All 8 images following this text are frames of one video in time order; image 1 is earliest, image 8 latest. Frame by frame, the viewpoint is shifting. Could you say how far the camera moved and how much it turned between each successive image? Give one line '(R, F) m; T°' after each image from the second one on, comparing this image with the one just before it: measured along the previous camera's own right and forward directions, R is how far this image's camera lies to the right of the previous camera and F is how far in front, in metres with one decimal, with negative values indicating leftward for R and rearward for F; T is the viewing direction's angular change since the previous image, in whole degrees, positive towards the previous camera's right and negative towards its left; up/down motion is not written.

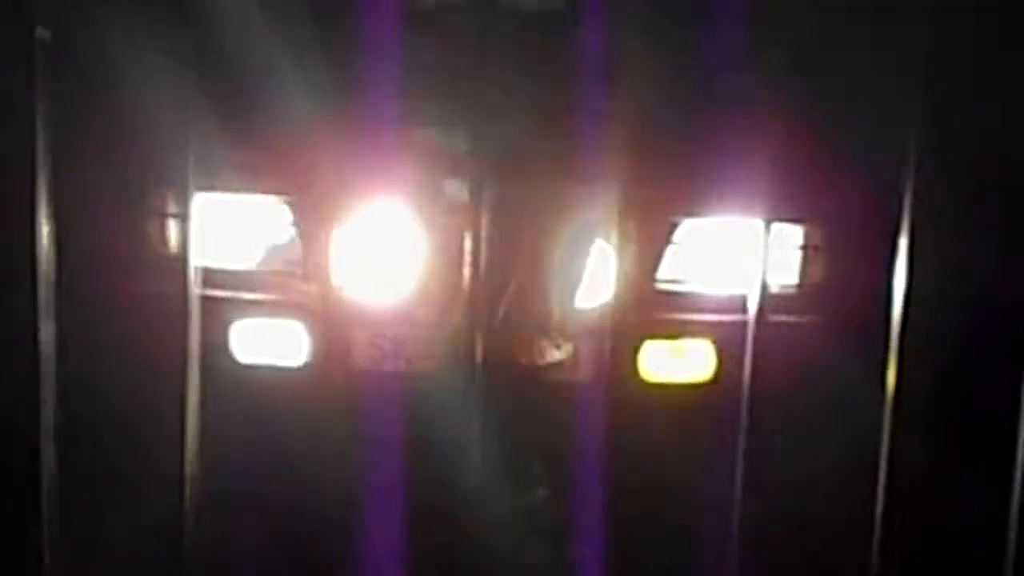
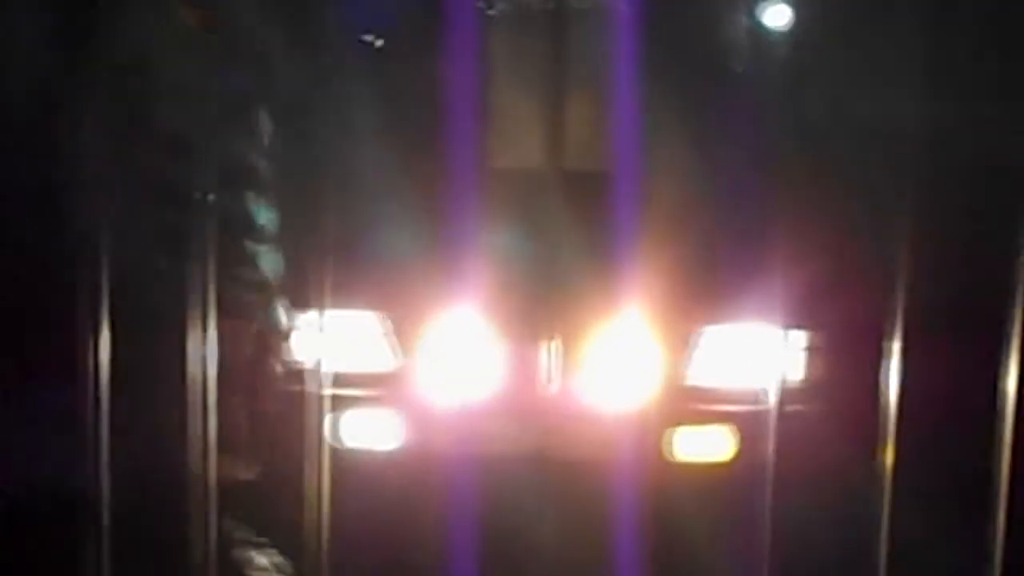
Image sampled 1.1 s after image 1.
(-0.1, -0.5) m; -2°
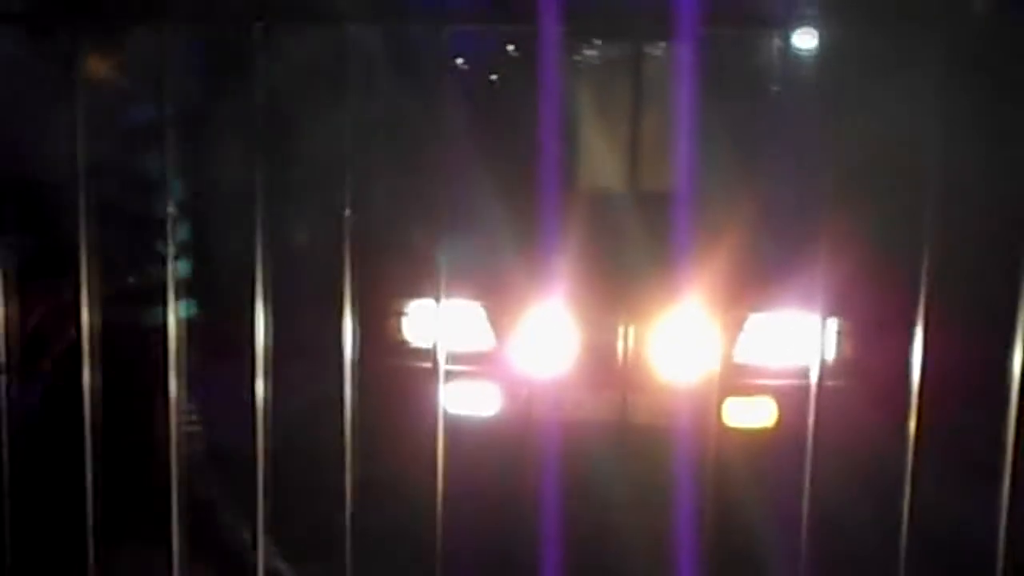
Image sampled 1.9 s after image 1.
(-0.1, -0.5) m; -3°
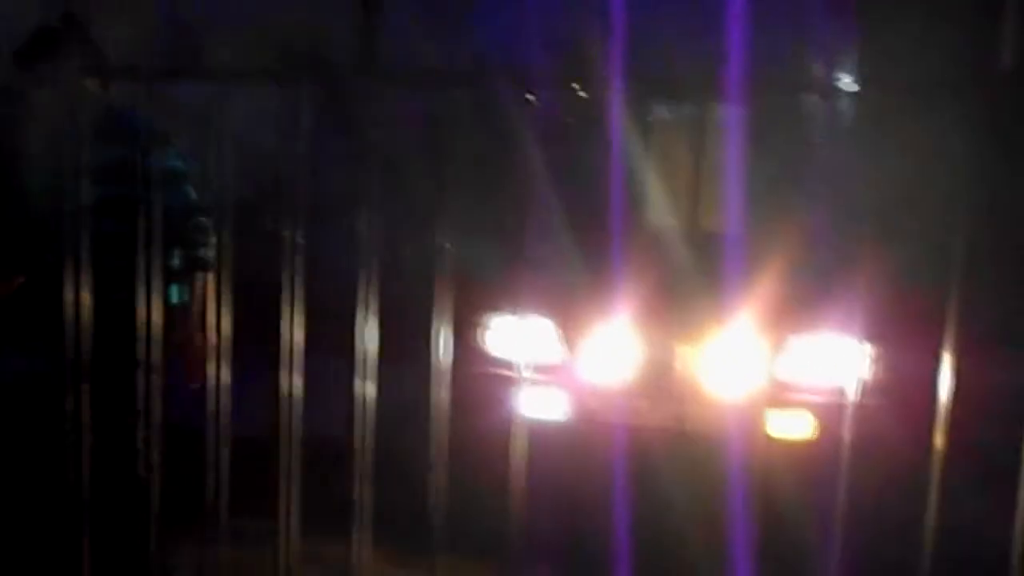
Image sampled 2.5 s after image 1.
(-0.1, -0.5) m; -3°
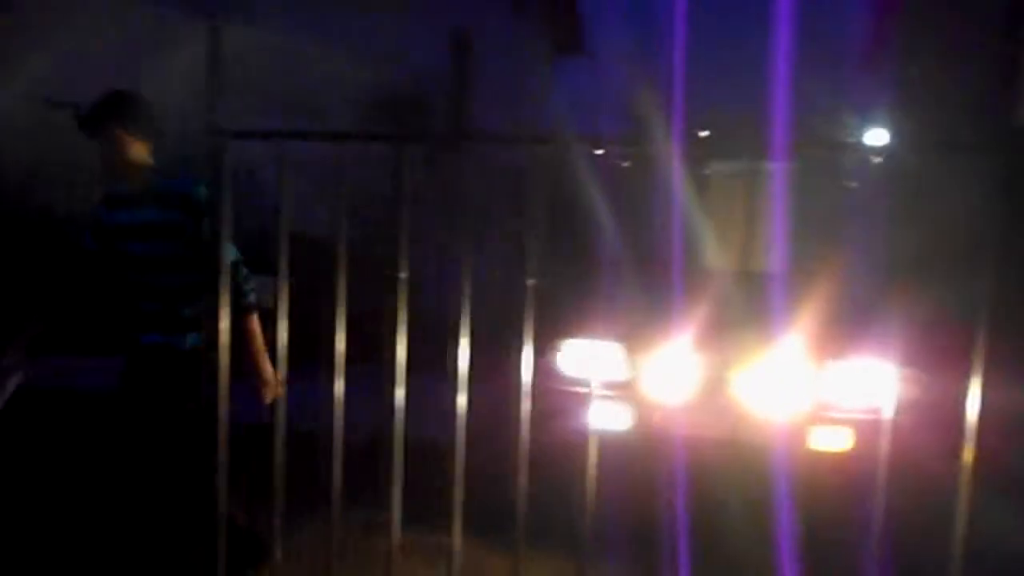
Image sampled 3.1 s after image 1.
(-0.1, -0.6) m; -4°
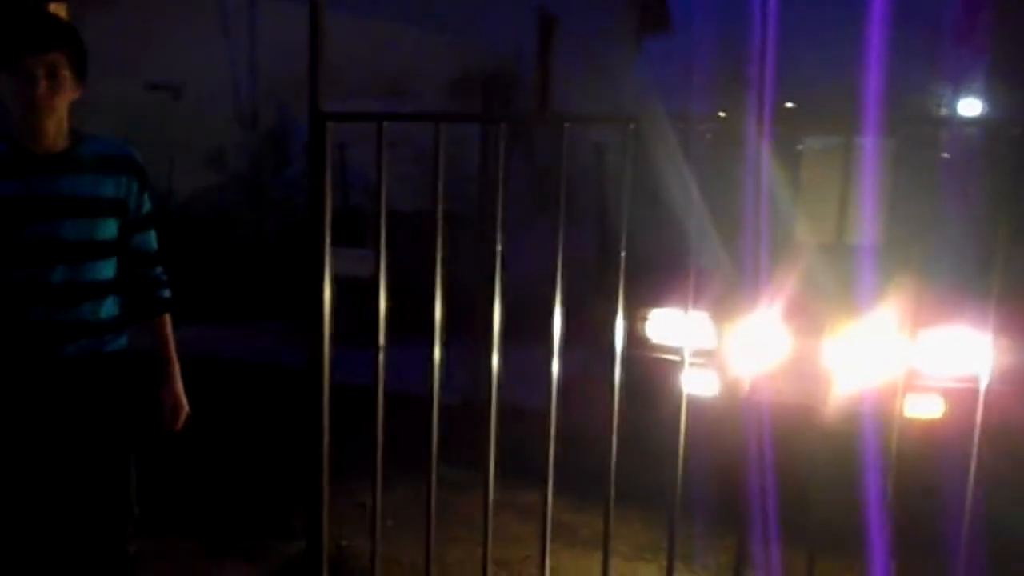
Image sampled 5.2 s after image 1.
(0.0, -0.2) m; -5°
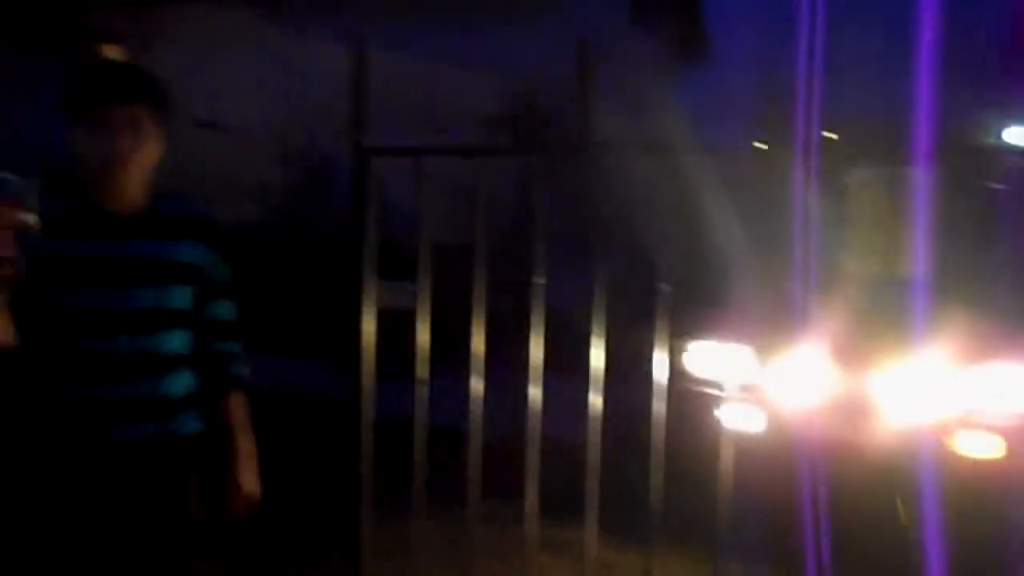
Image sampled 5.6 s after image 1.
(0.0, 0.0) m; -2°
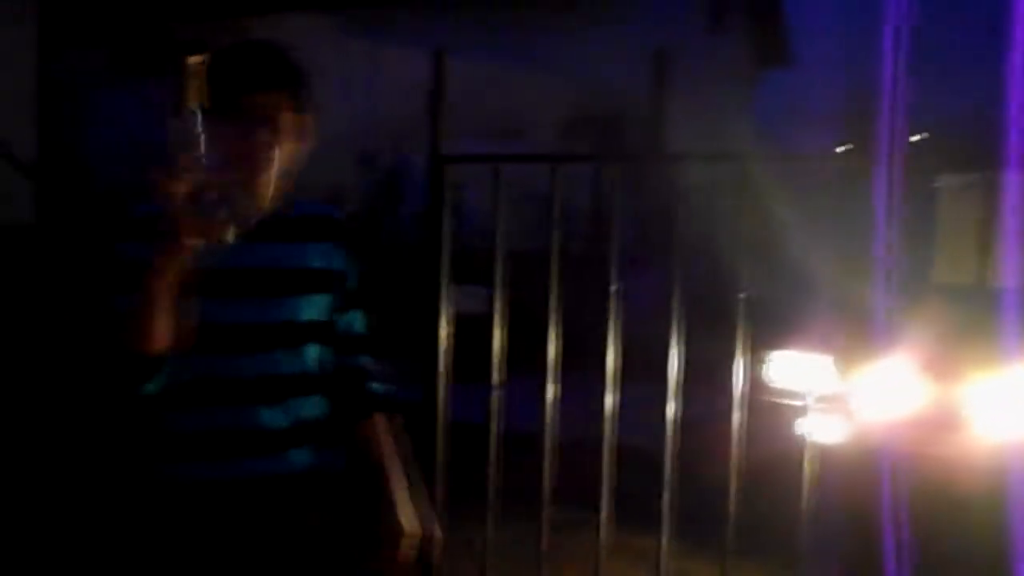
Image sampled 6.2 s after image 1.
(0.0, 0.0) m; -5°
